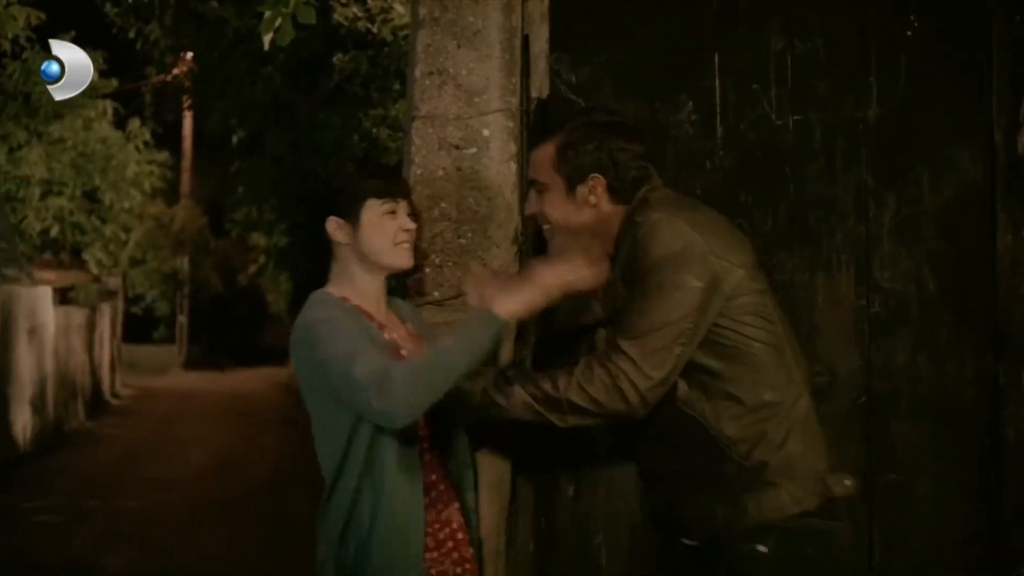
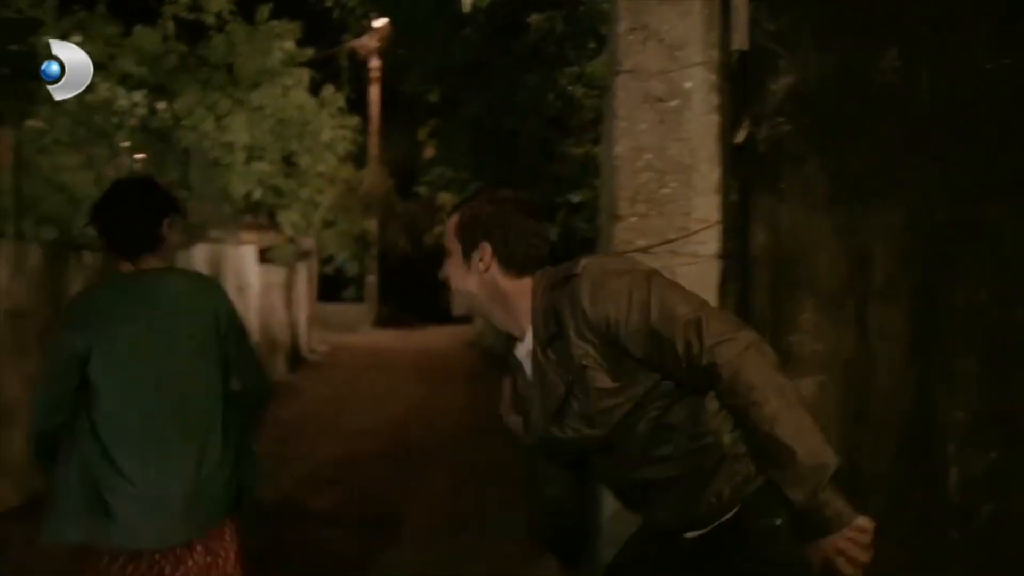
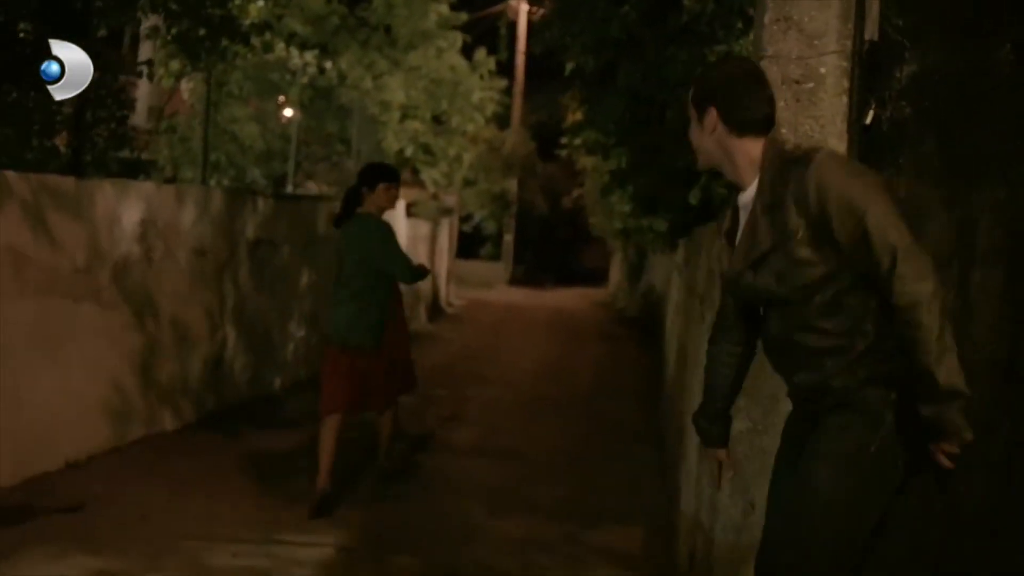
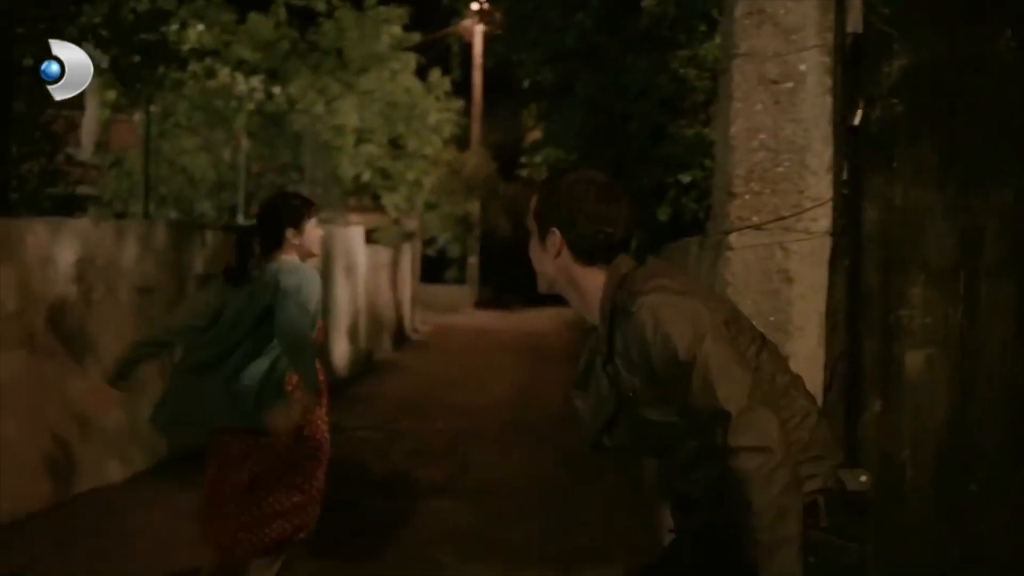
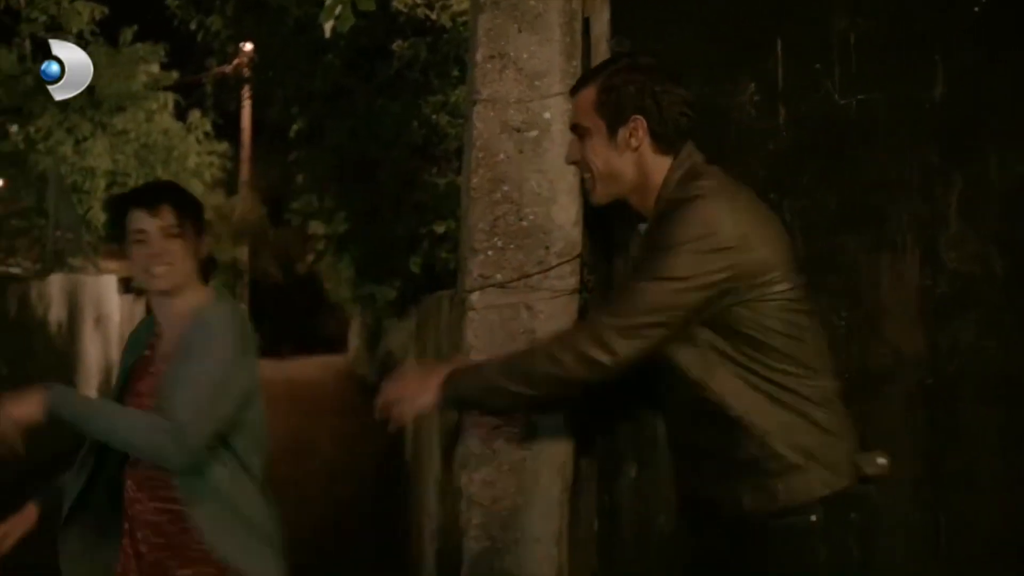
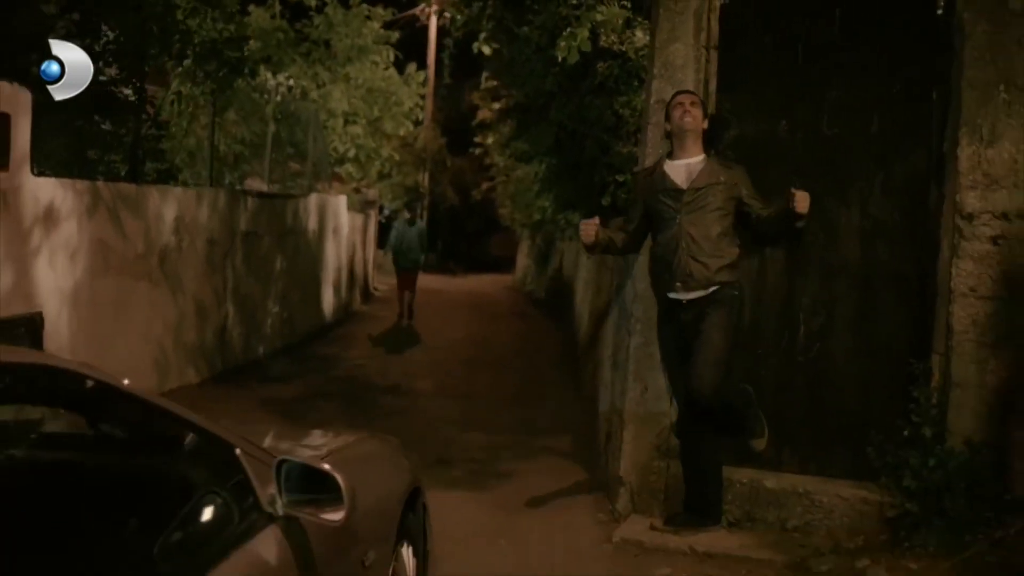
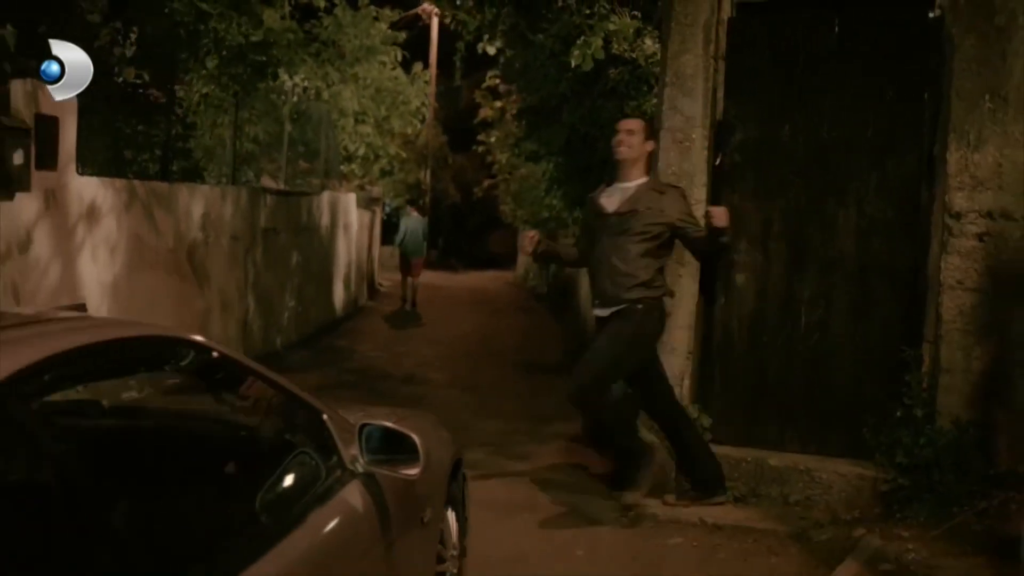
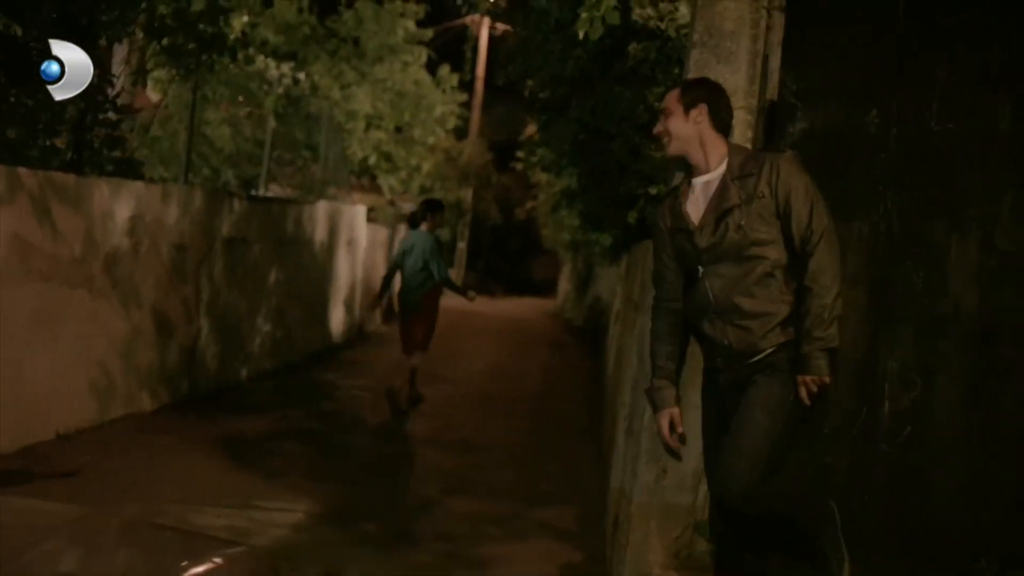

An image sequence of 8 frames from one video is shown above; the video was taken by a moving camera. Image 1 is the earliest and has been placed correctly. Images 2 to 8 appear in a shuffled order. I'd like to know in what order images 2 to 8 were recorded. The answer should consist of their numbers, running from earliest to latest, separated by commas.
5, 2, 4, 3, 8, 6, 7
